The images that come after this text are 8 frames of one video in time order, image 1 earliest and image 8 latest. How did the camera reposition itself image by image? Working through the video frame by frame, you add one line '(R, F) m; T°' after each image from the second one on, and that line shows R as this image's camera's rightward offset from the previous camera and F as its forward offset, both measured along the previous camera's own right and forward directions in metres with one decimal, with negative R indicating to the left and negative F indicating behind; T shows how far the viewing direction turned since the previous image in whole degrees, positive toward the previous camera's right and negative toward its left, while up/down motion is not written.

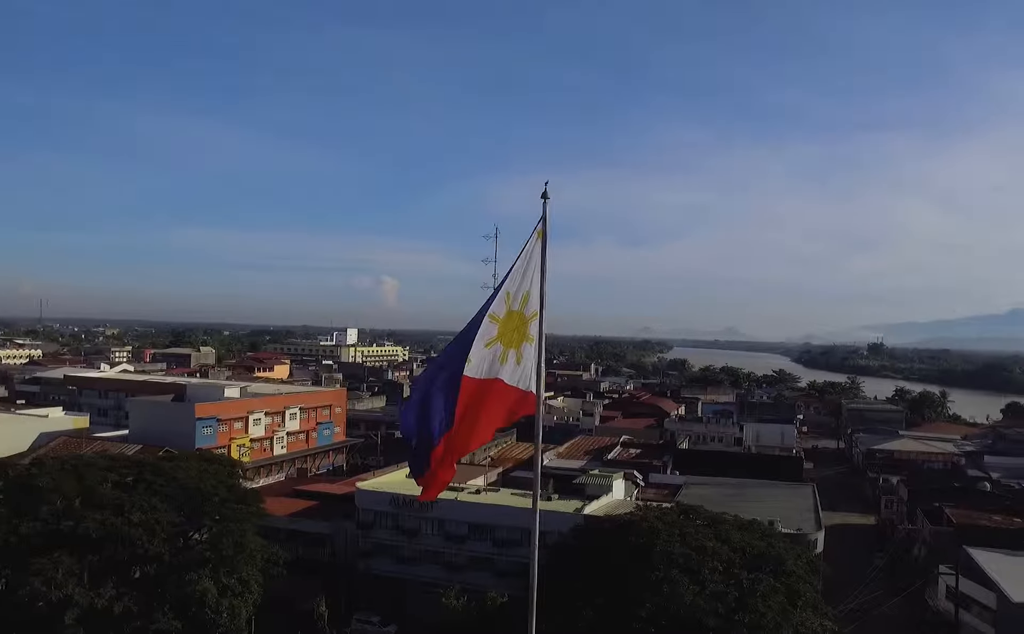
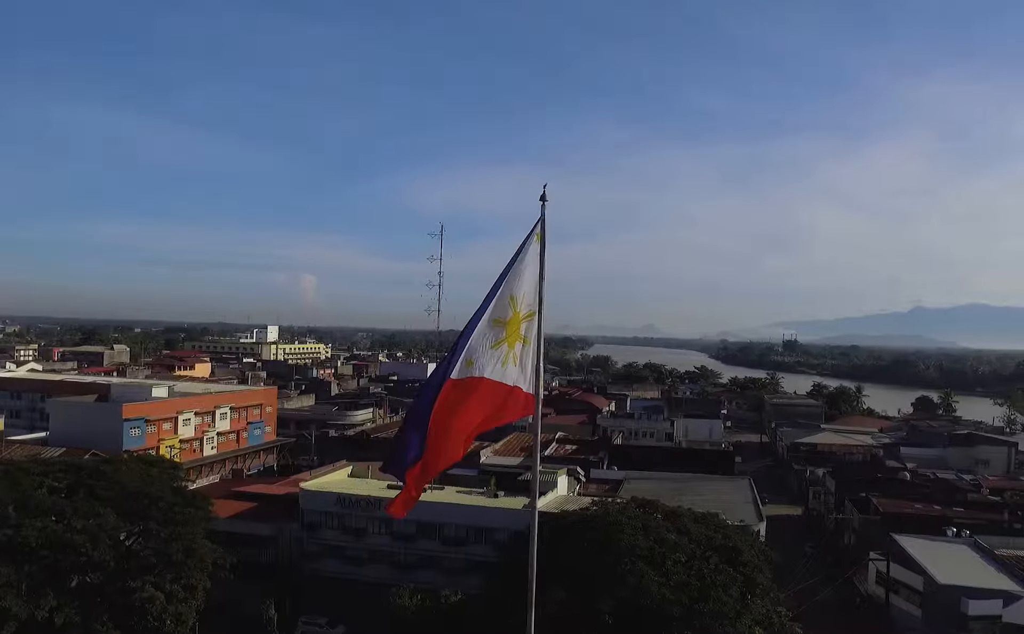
(-0.8, -0.1) m; +6°
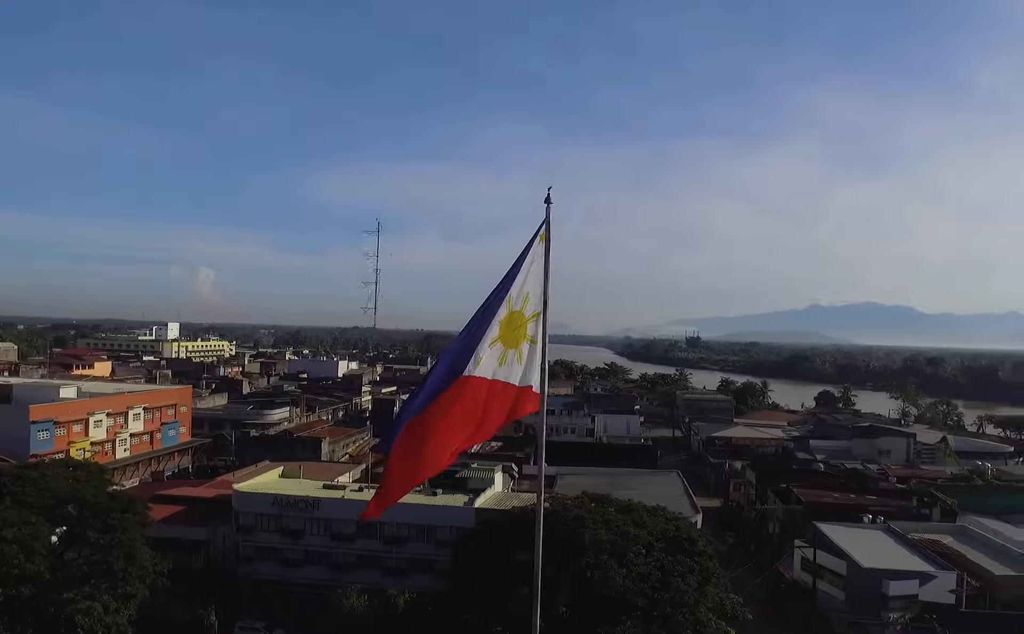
(-1.1, -0.1) m; +7°
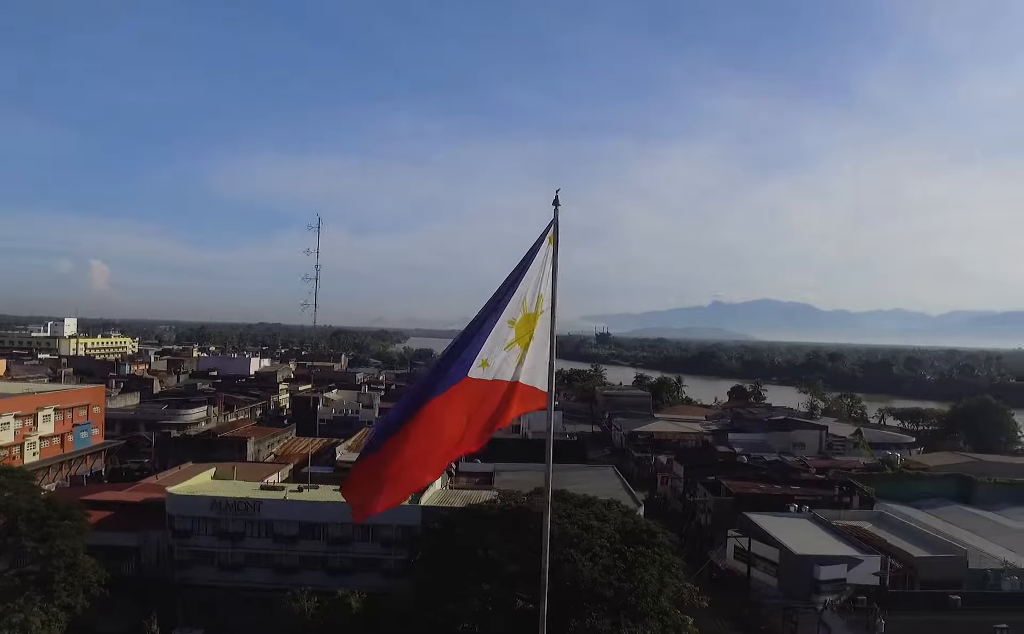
(-1.1, -0.1) m; +7°
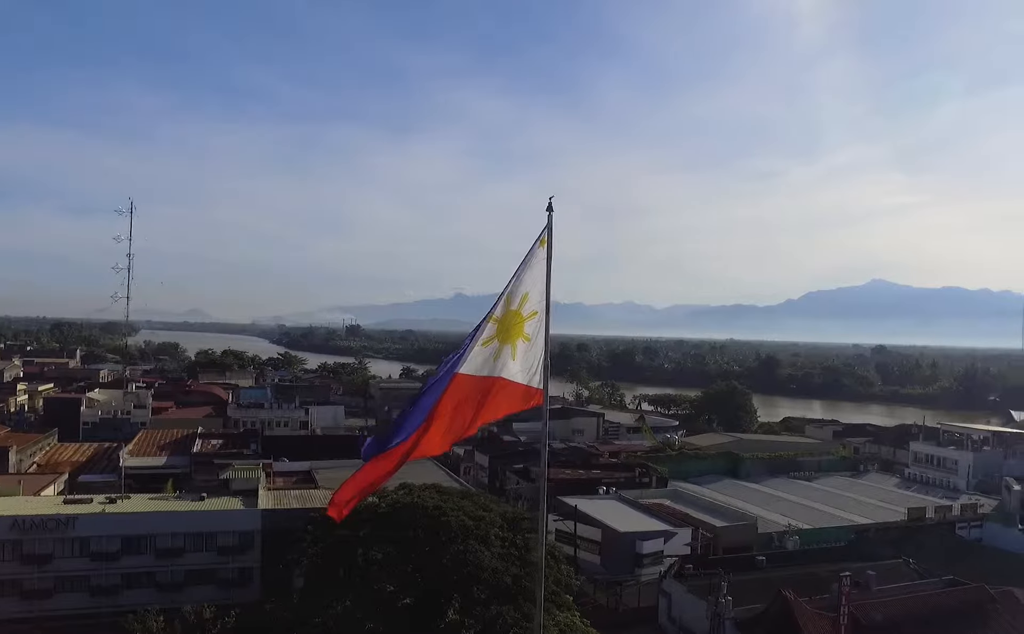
(-2.9, +0.2) m; +19°
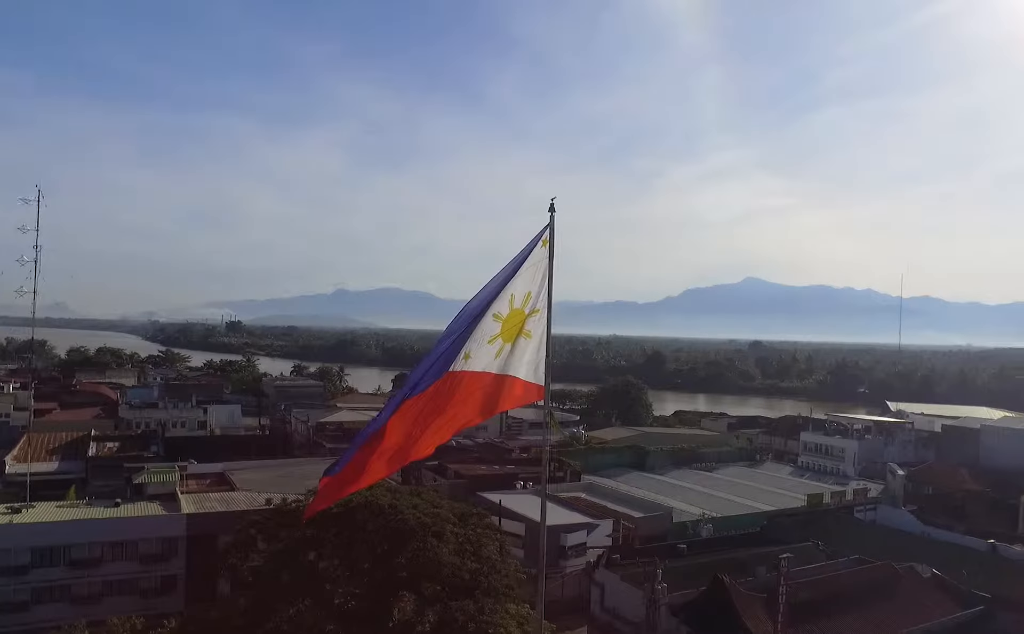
(-1.4, 0.0) m; +9°
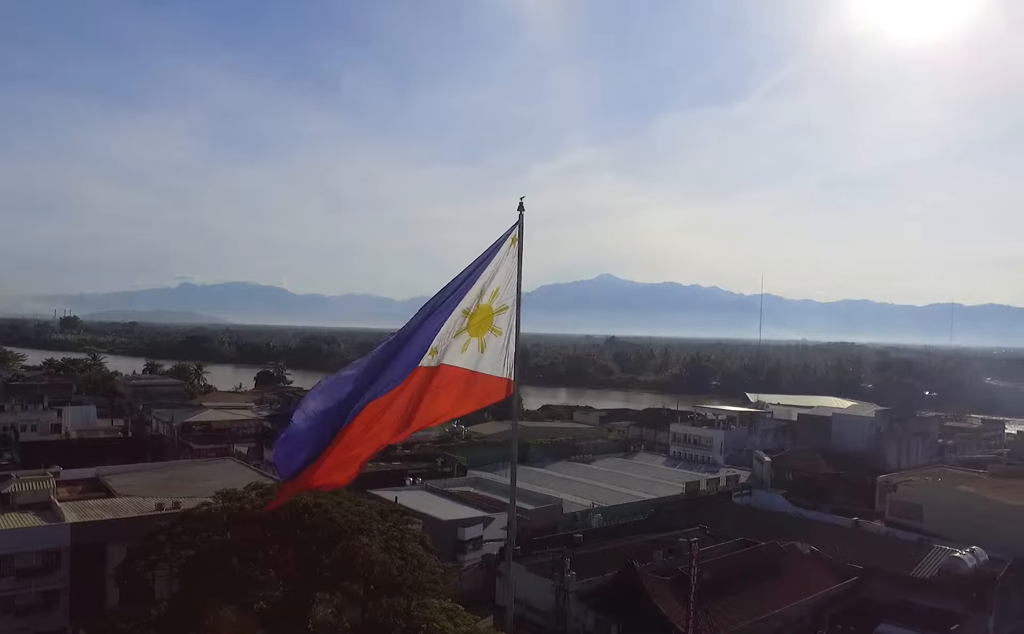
(-1.4, 0.0) m; +10°
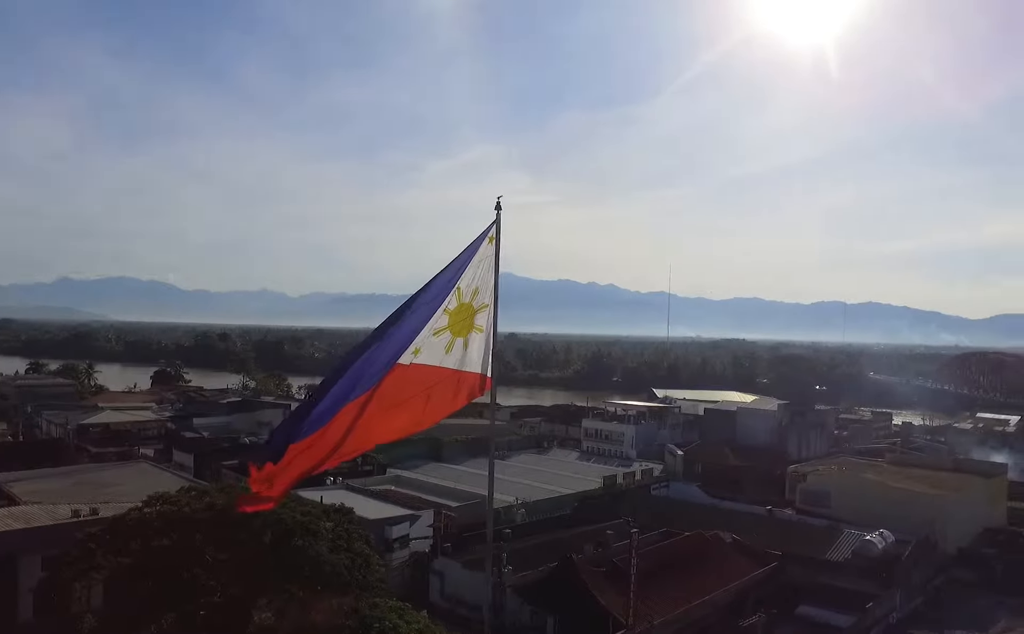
(-1.0, 0.0) m; +7°
